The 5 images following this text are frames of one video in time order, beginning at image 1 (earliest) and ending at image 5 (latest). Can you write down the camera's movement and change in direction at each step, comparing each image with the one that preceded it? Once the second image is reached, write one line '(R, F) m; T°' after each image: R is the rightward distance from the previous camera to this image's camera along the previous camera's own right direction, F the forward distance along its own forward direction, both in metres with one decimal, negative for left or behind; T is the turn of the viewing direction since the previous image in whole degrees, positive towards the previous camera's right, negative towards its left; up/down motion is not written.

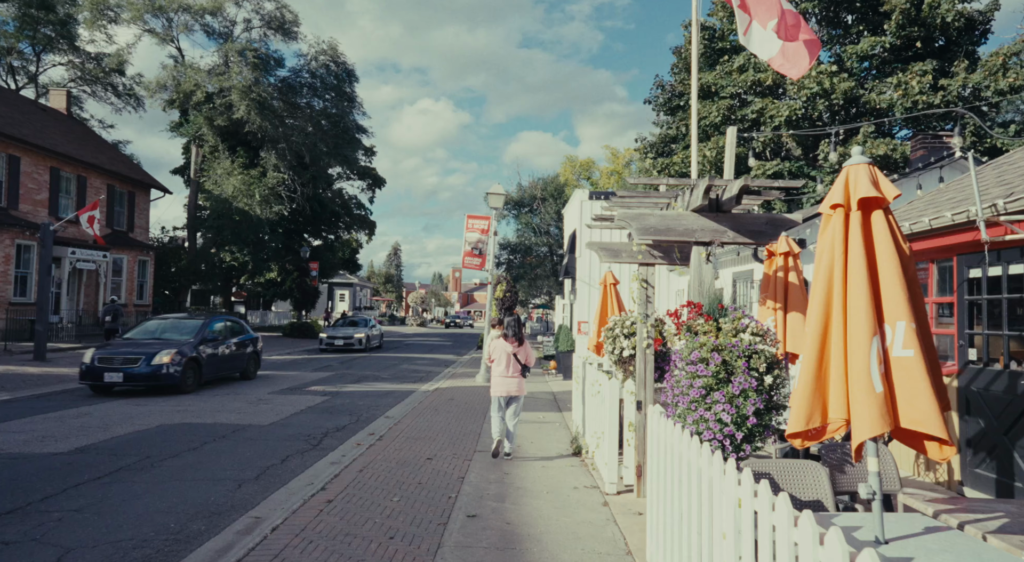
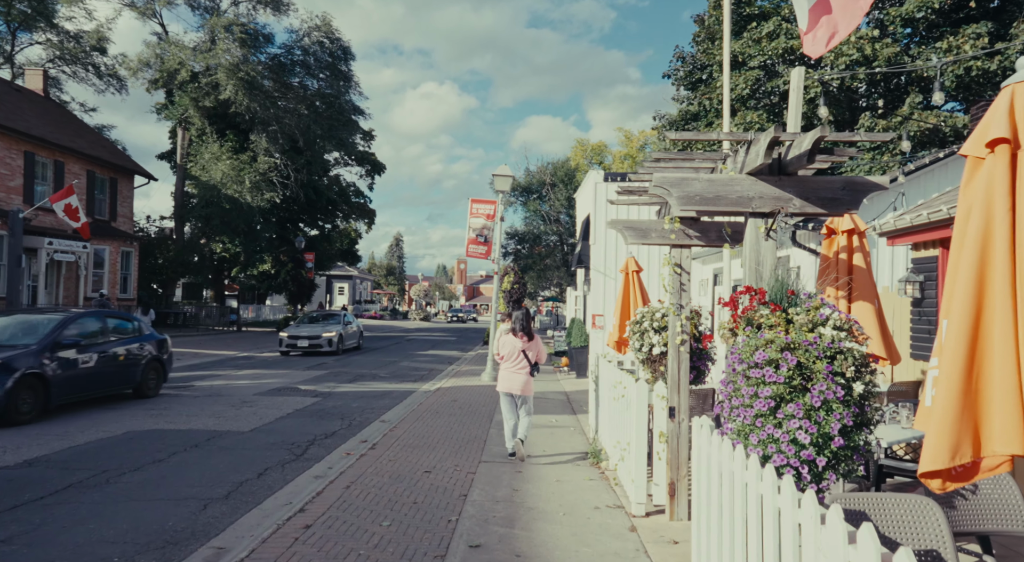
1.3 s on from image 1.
(0.0, +1.3) m; -1°
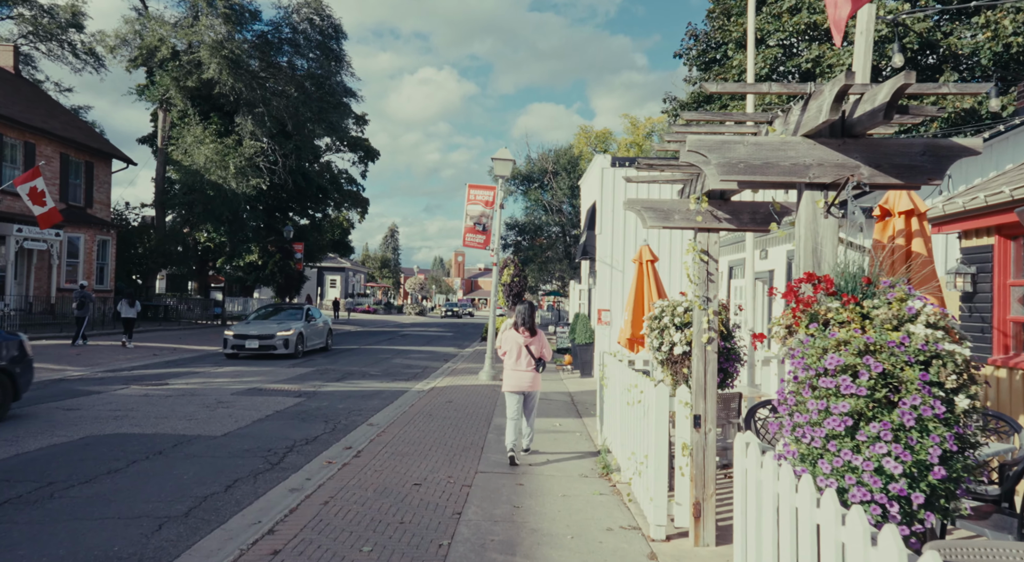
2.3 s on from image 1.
(0.0, +1.0) m; 0°
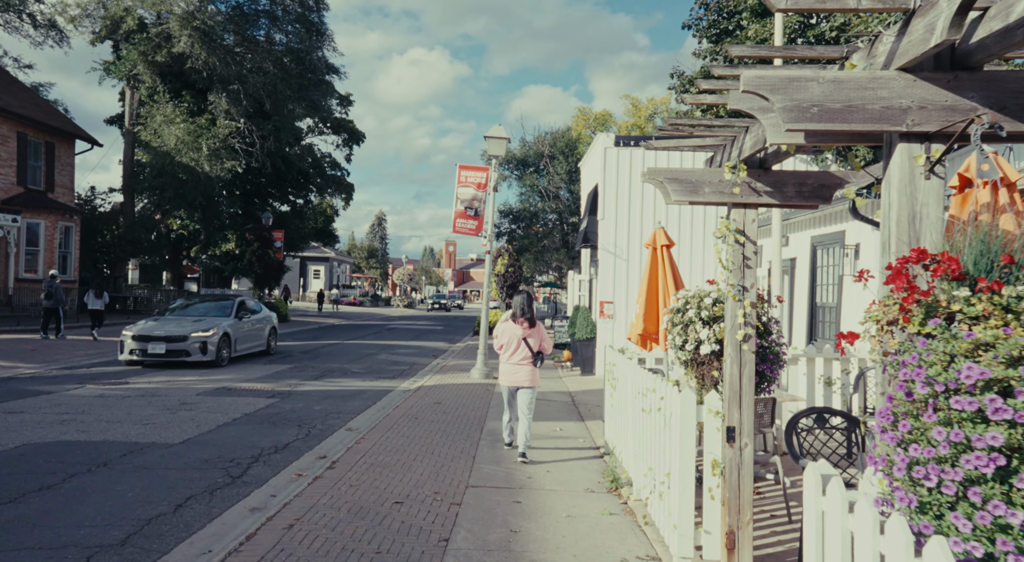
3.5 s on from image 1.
(0.0, +1.1) m; +1°
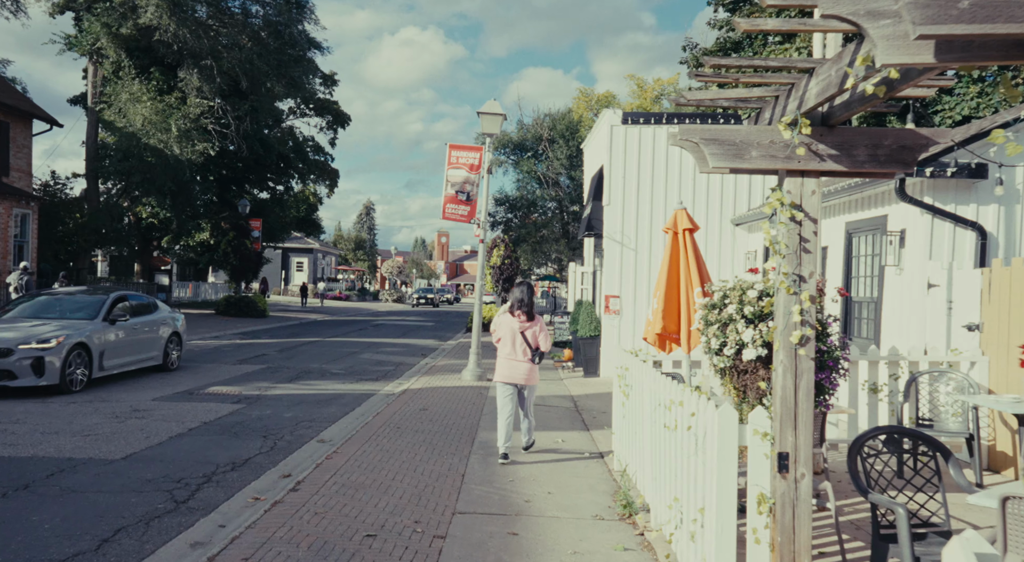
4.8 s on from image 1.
(0.0, +1.2) m; 0°
